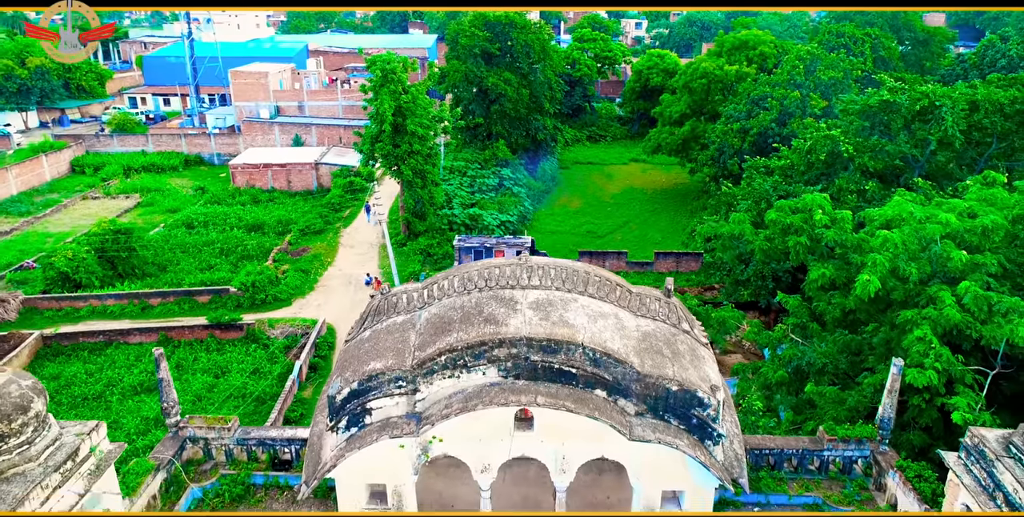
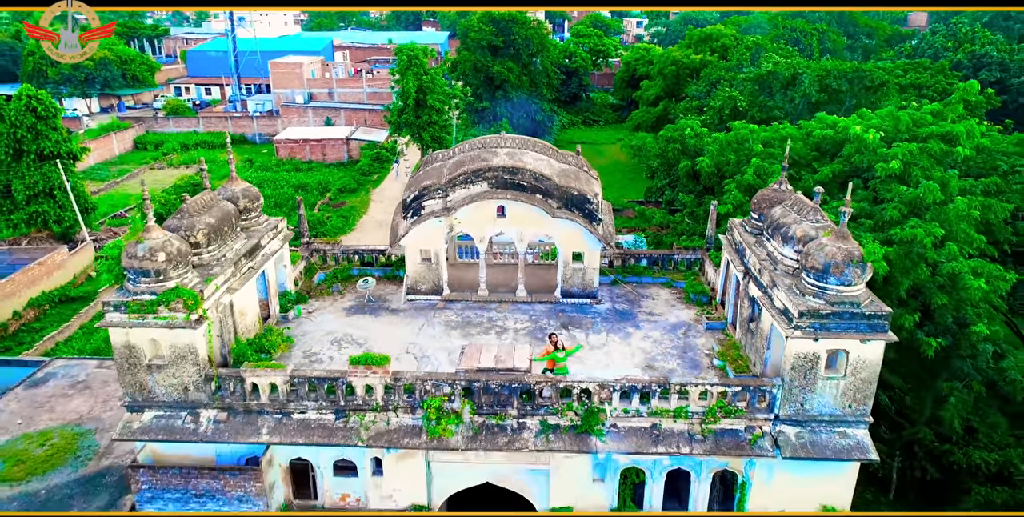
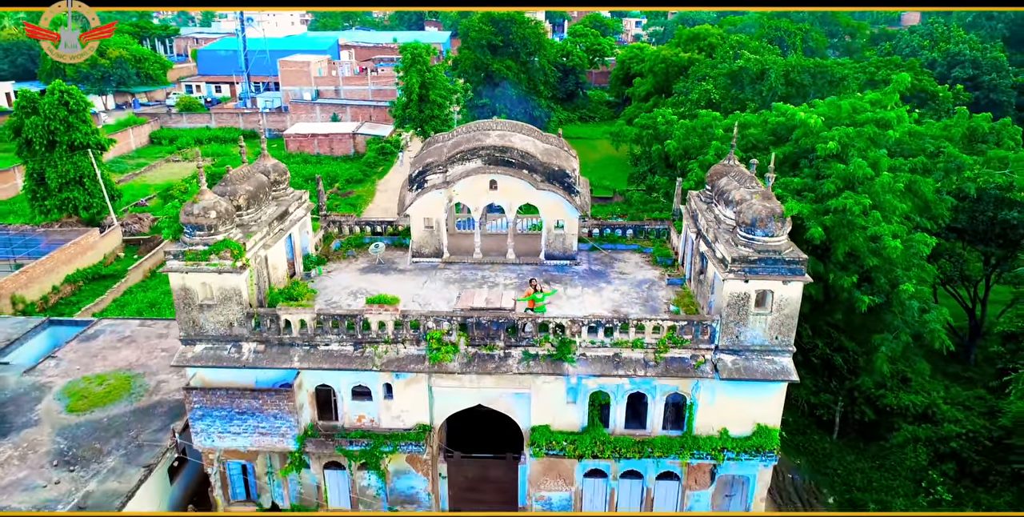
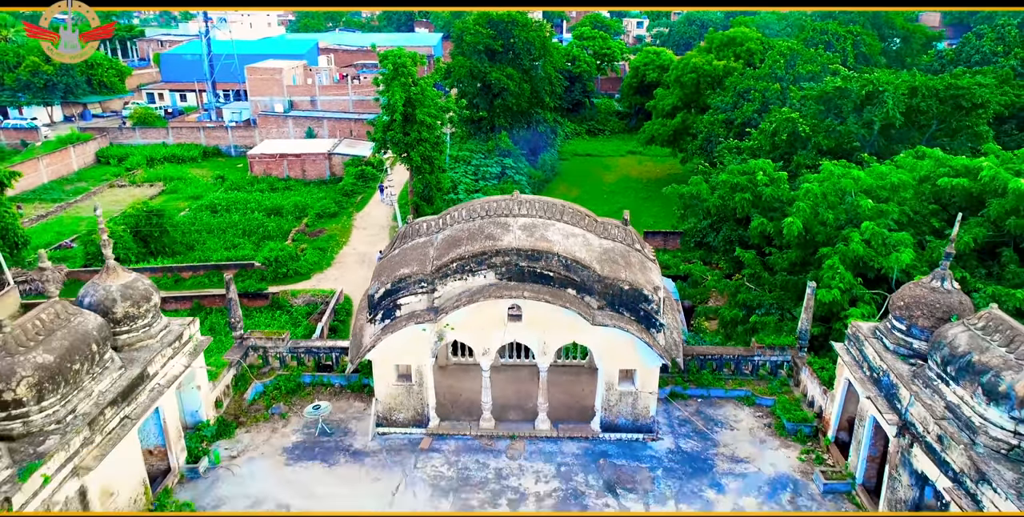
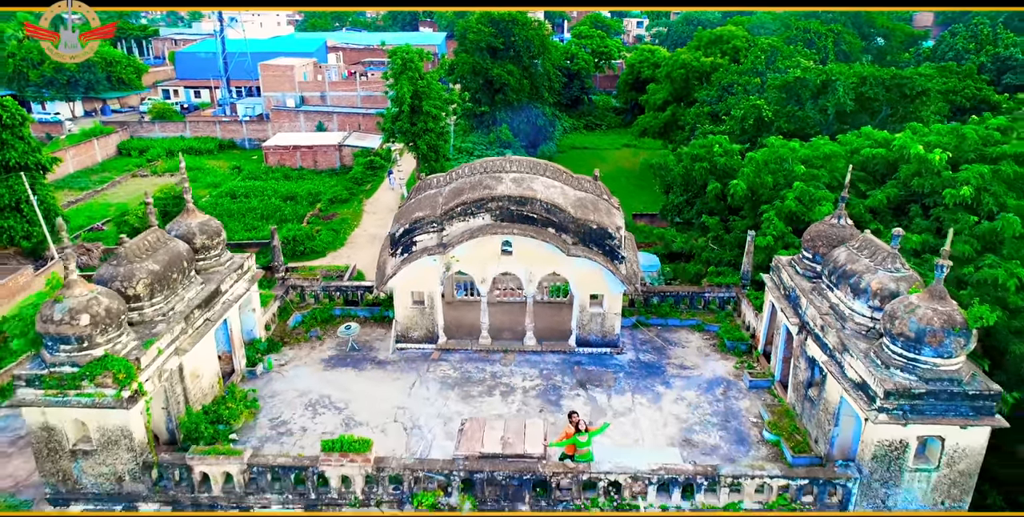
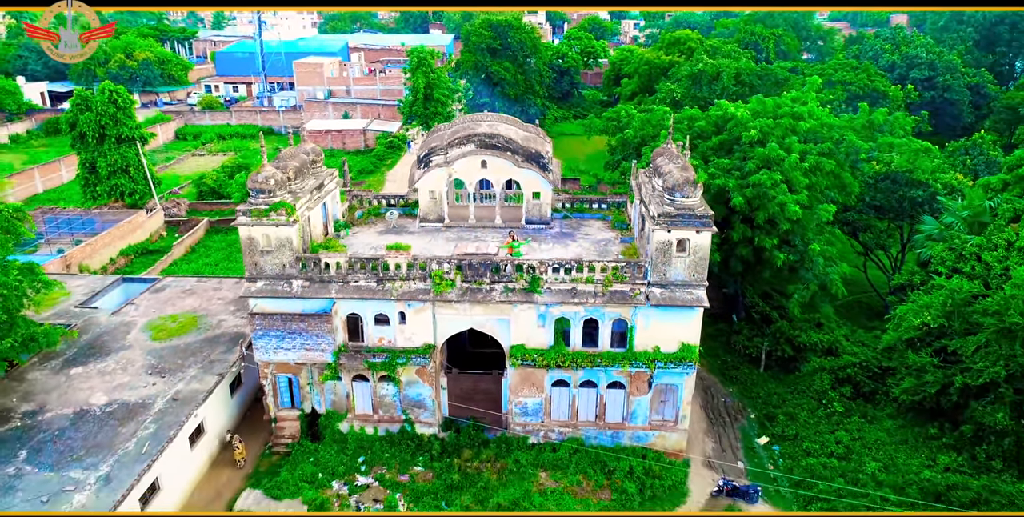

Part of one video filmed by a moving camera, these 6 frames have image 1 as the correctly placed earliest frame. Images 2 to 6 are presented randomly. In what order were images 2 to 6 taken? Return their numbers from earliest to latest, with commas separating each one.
4, 5, 2, 3, 6
